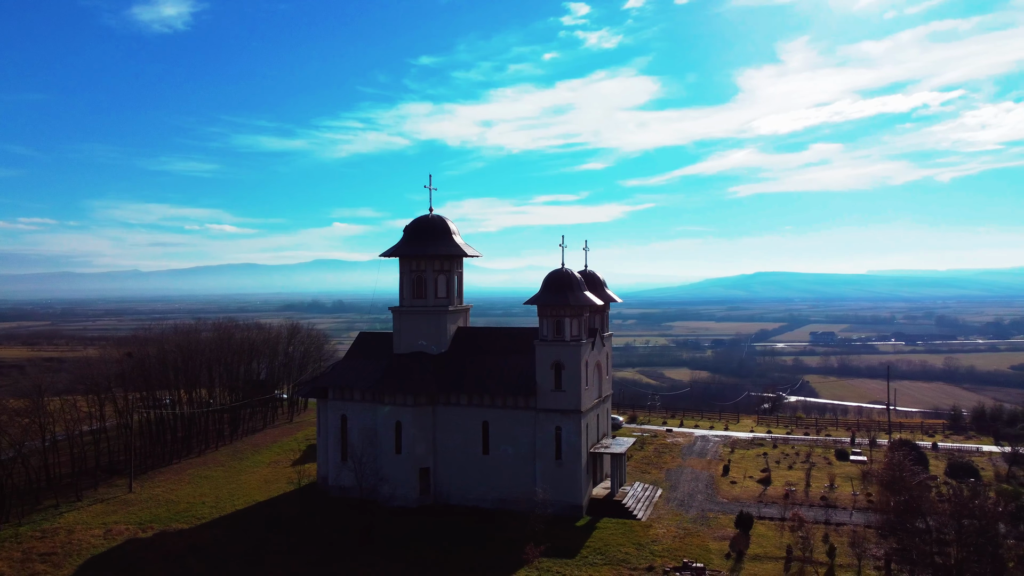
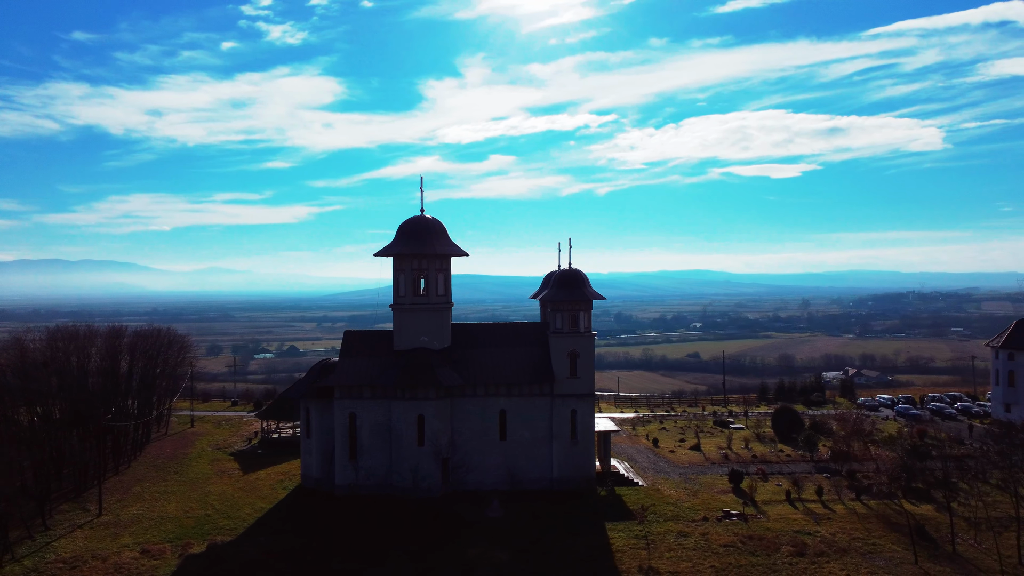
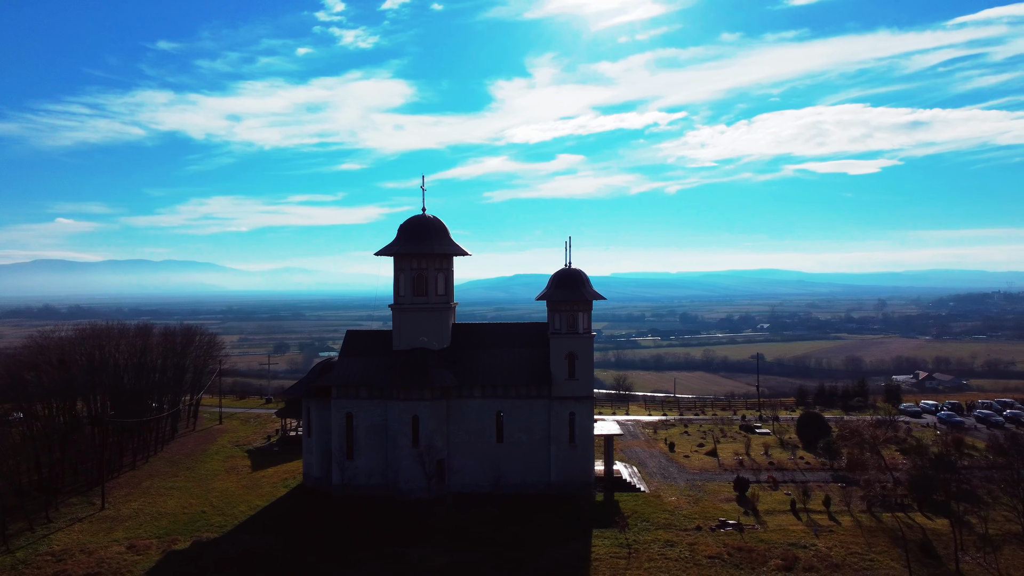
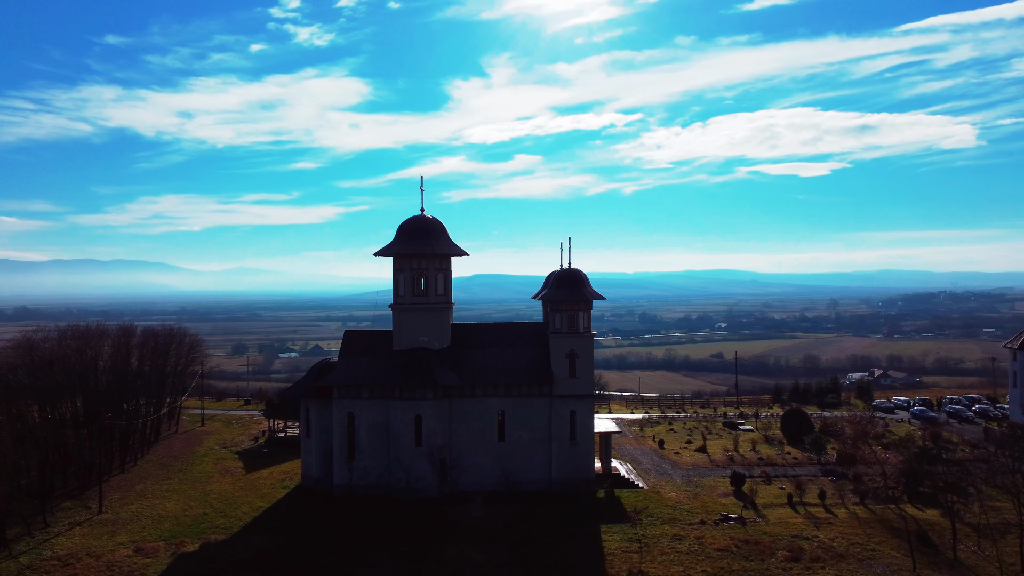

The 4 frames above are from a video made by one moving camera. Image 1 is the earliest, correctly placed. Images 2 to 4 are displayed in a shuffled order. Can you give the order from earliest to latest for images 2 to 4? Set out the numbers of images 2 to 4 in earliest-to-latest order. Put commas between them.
3, 4, 2
